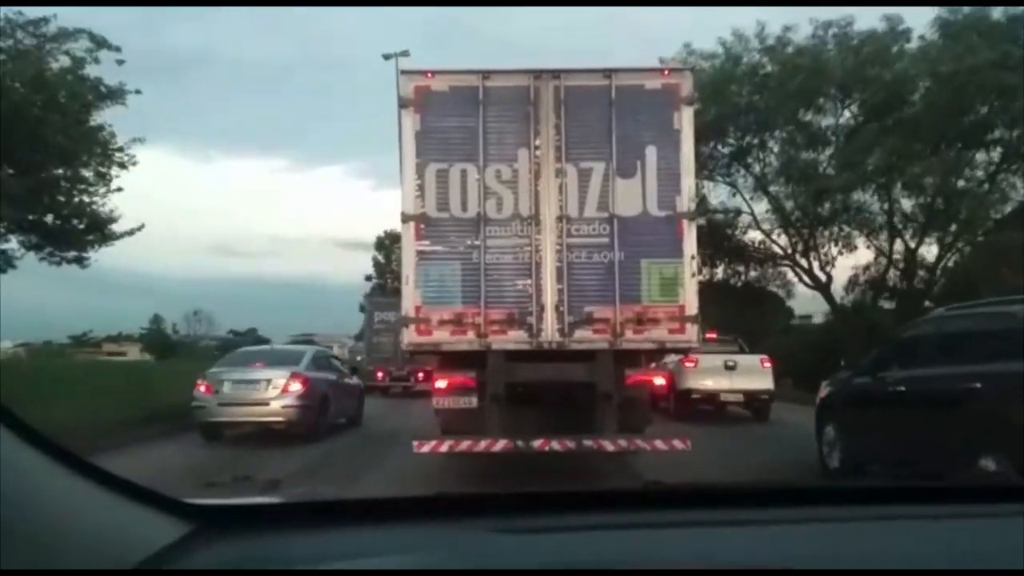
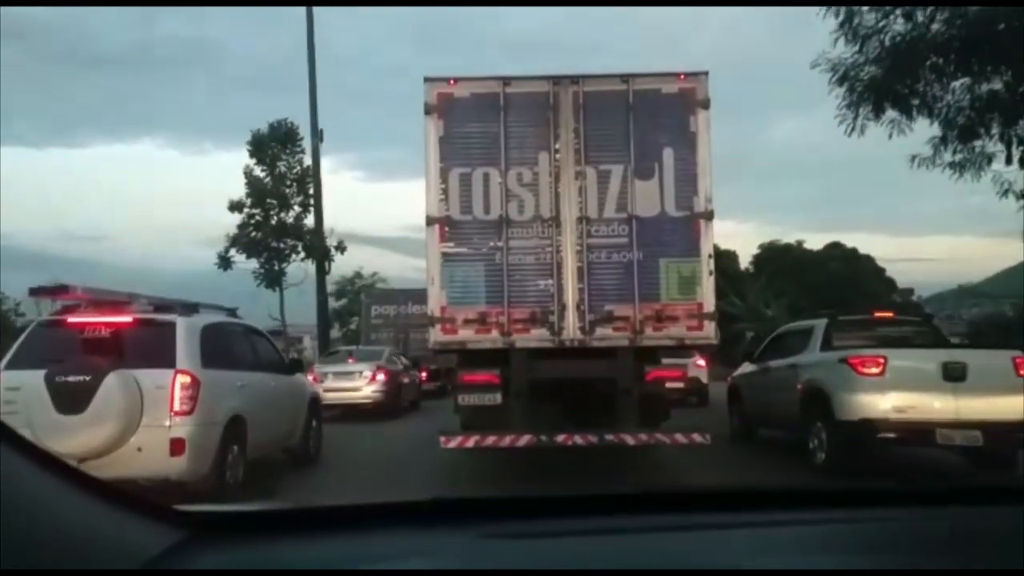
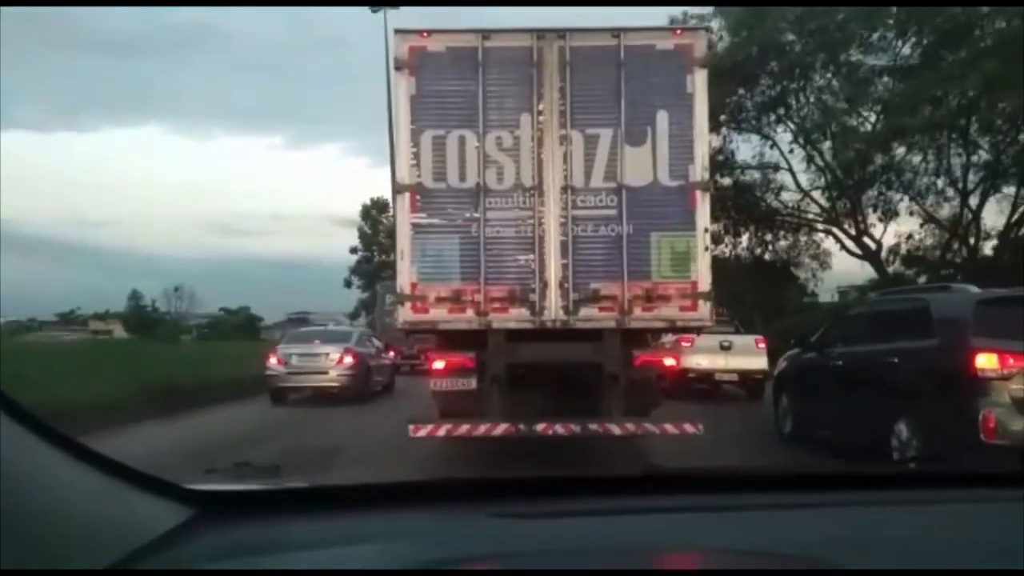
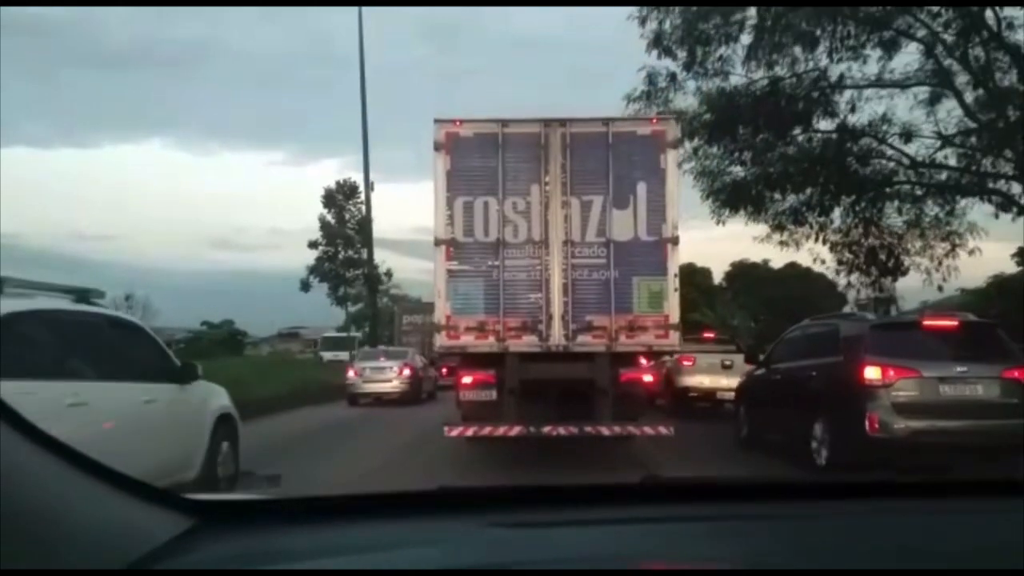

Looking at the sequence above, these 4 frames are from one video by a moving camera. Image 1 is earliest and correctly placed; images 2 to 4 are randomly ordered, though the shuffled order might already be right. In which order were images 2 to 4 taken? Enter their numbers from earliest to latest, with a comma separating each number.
3, 4, 2
